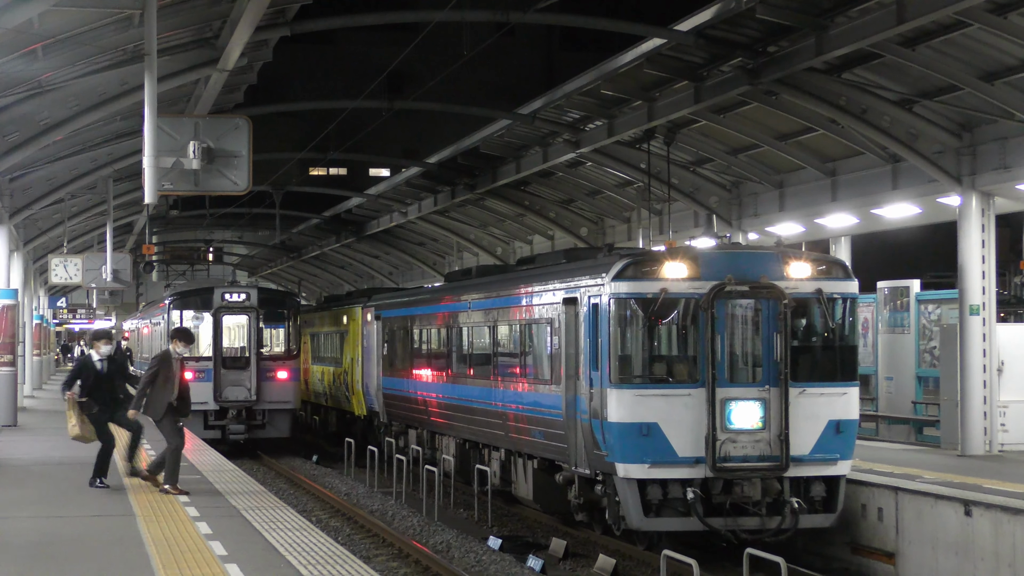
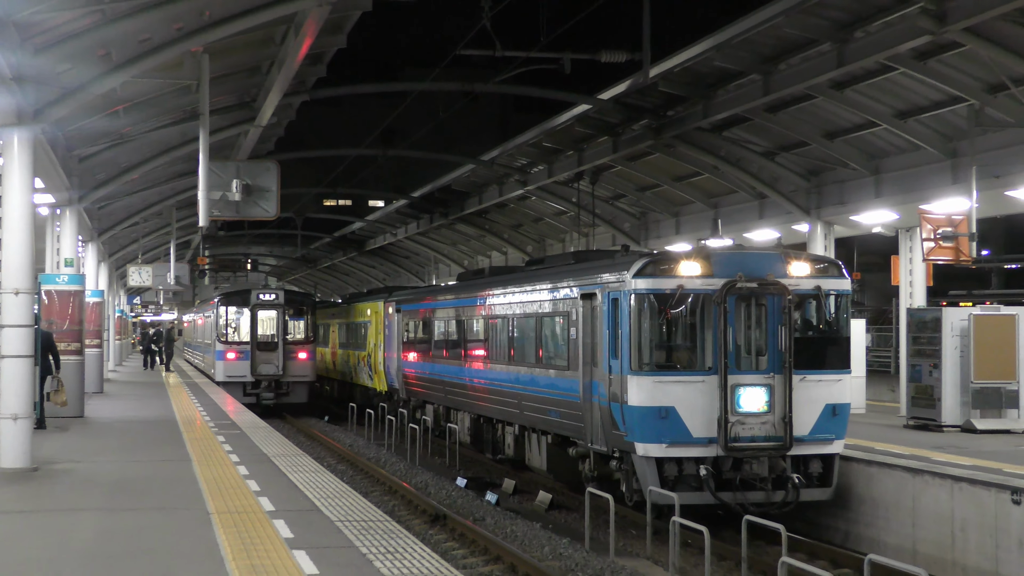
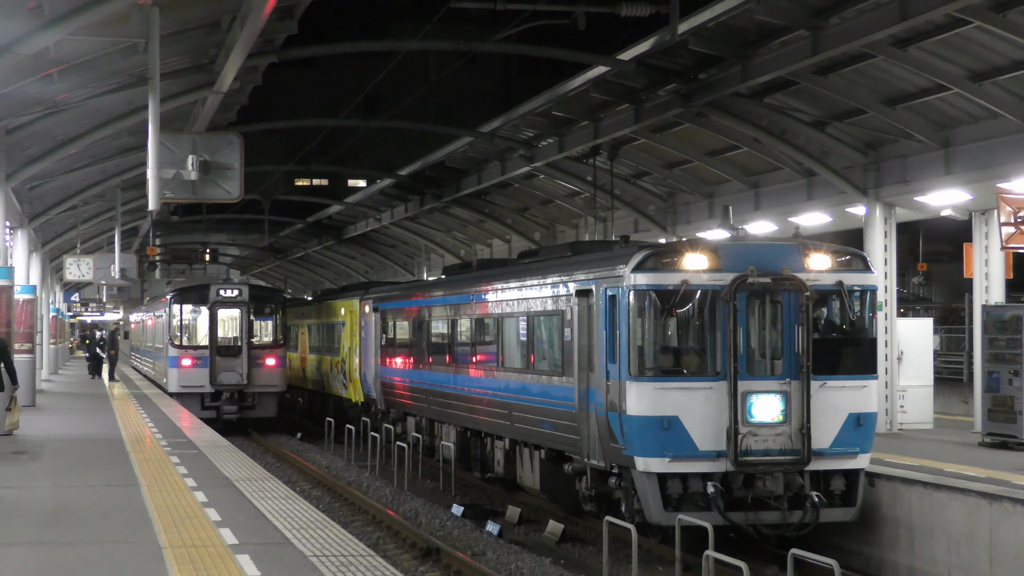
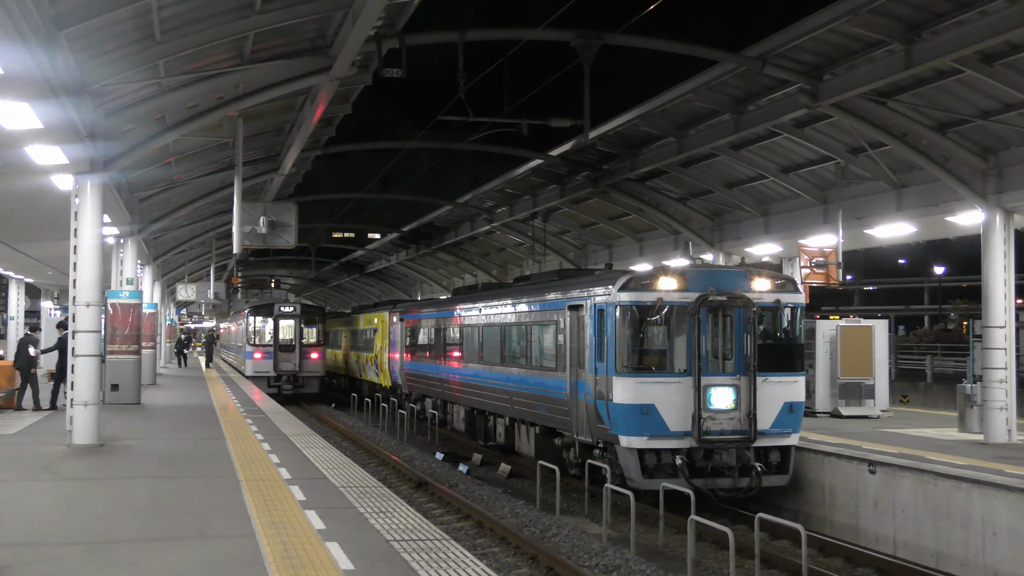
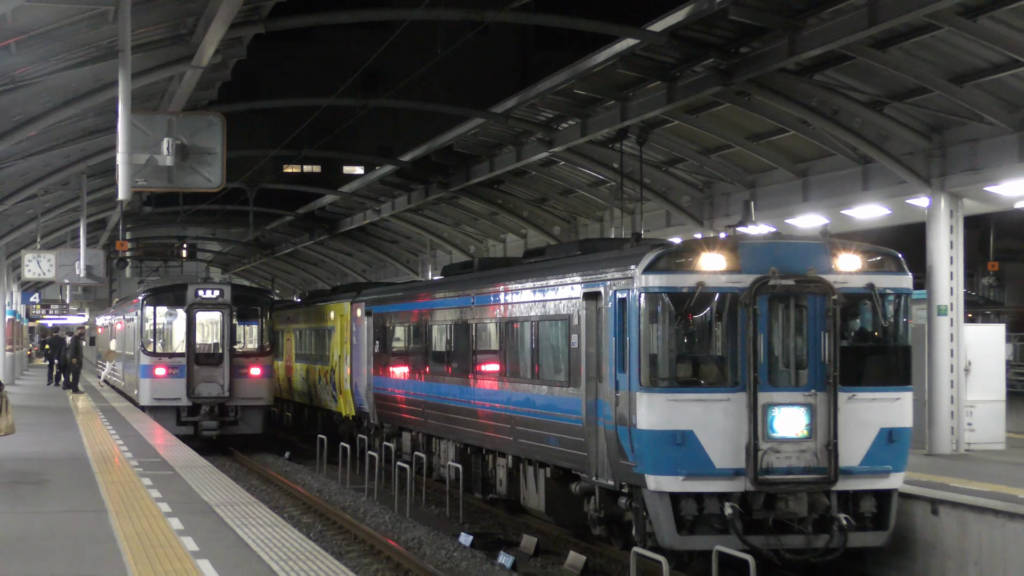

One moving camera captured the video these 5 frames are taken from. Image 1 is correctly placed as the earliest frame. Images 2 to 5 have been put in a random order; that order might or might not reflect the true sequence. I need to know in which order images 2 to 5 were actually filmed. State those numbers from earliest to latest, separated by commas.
5, 3, 2, 4
